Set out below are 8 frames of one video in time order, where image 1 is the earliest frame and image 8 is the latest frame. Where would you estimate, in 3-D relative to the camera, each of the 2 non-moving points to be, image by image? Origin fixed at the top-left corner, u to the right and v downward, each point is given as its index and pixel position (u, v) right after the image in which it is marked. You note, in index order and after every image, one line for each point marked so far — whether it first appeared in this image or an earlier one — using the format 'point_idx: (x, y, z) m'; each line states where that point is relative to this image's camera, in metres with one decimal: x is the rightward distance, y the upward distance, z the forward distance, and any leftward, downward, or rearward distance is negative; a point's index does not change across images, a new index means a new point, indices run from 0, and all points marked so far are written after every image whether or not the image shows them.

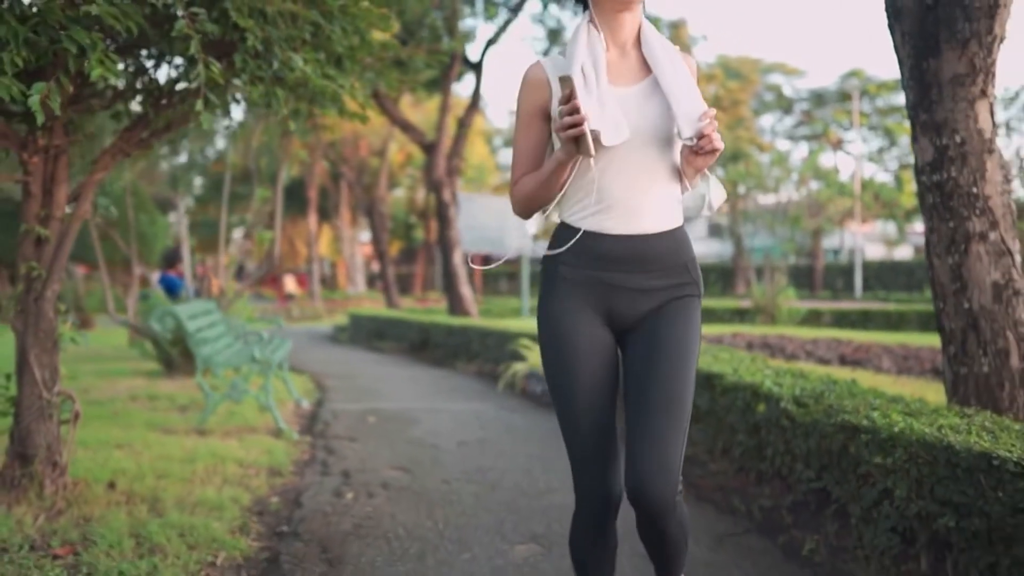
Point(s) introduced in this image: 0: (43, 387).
0: (-2.2, -0.5, +4.6) m
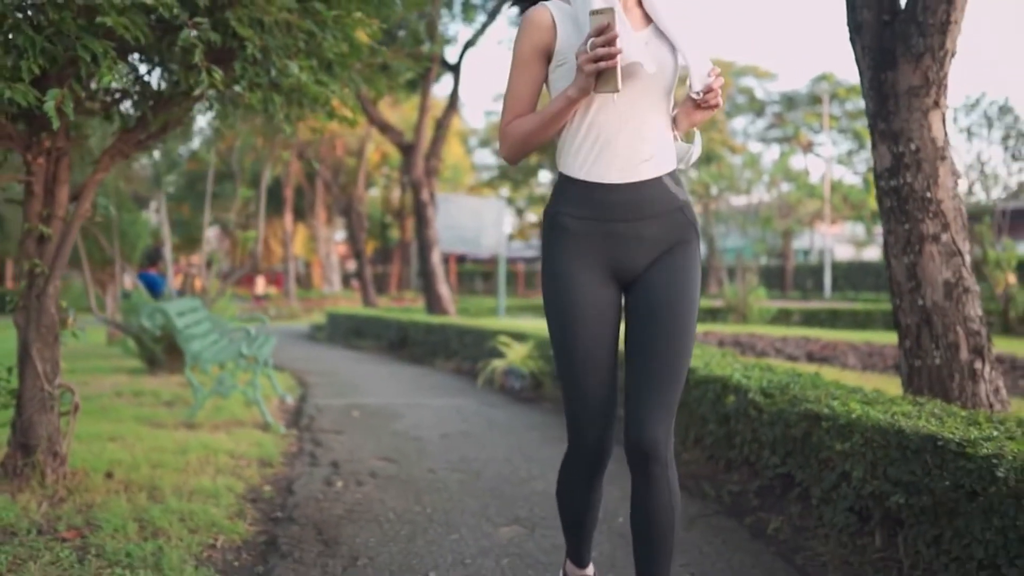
0: (-2.3, -0.4, +4.7) m
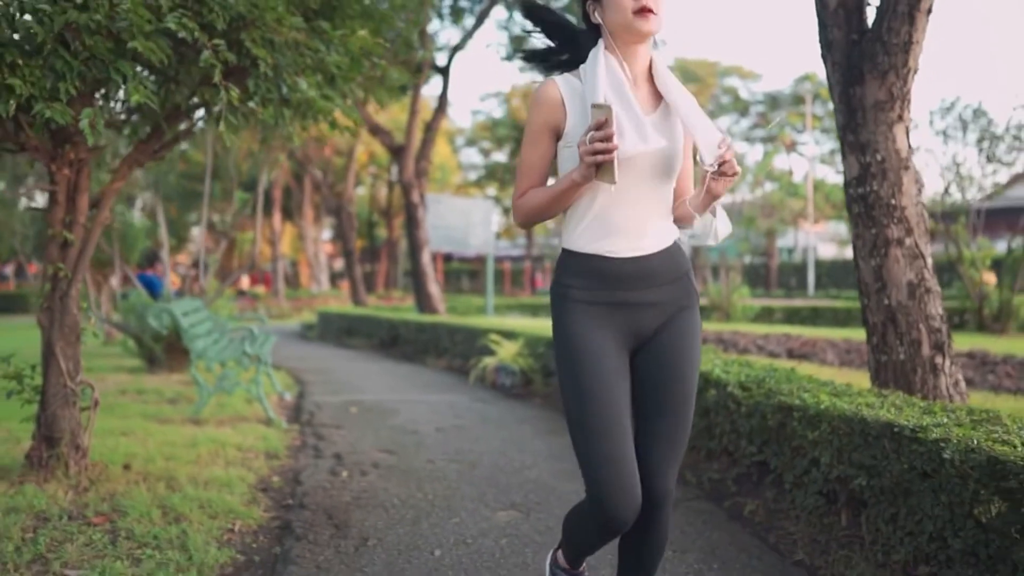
0: (-2.3, -0.5, +5.1) m
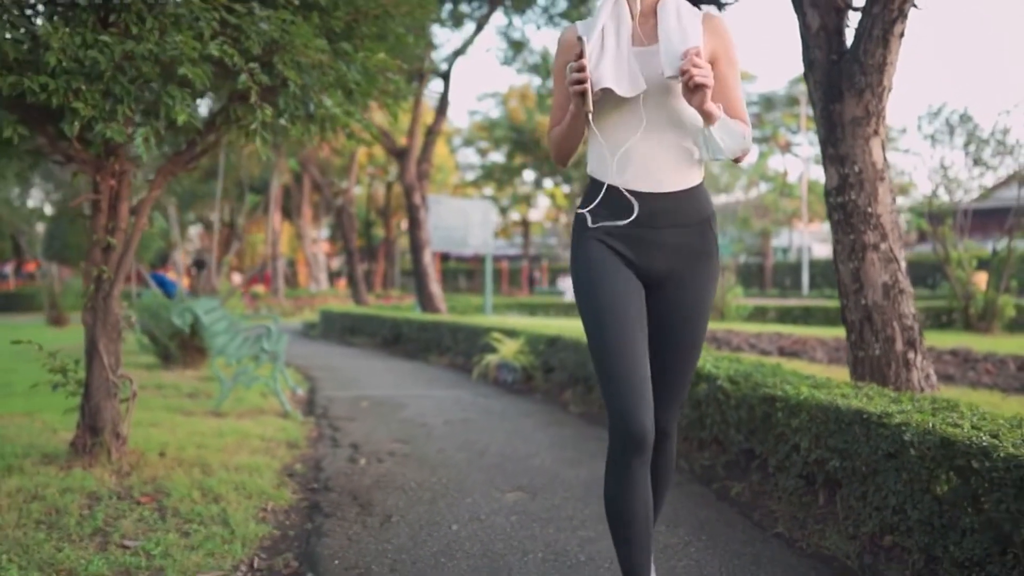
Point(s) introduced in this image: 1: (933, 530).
0: (-2.3, -0.5, +5.5) m
1: (+1.5, -0.9, +3.5) m
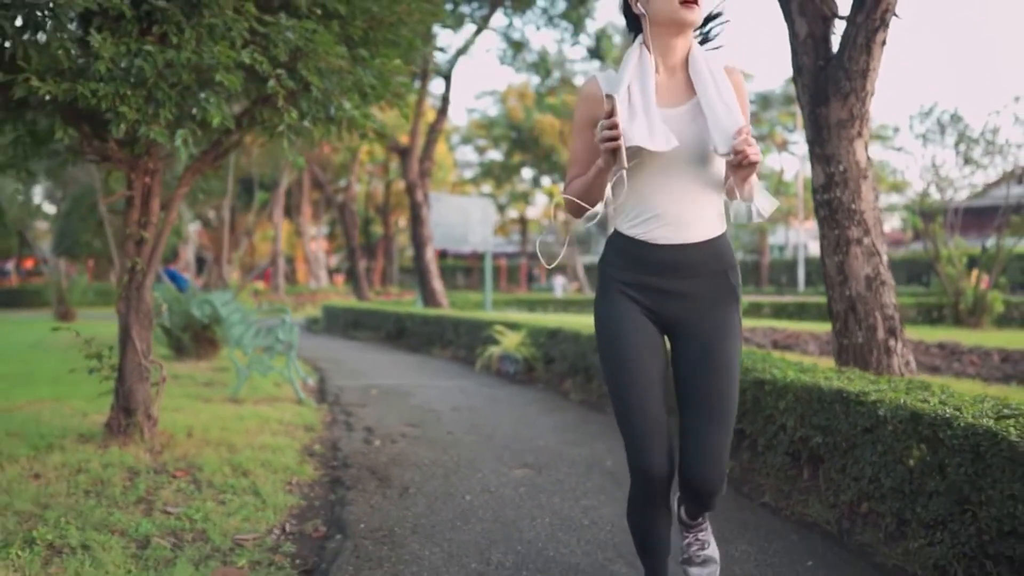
0: (-2.2, -0.4, +5.9) m
1: (+1.6, -0.8, +3.9) m
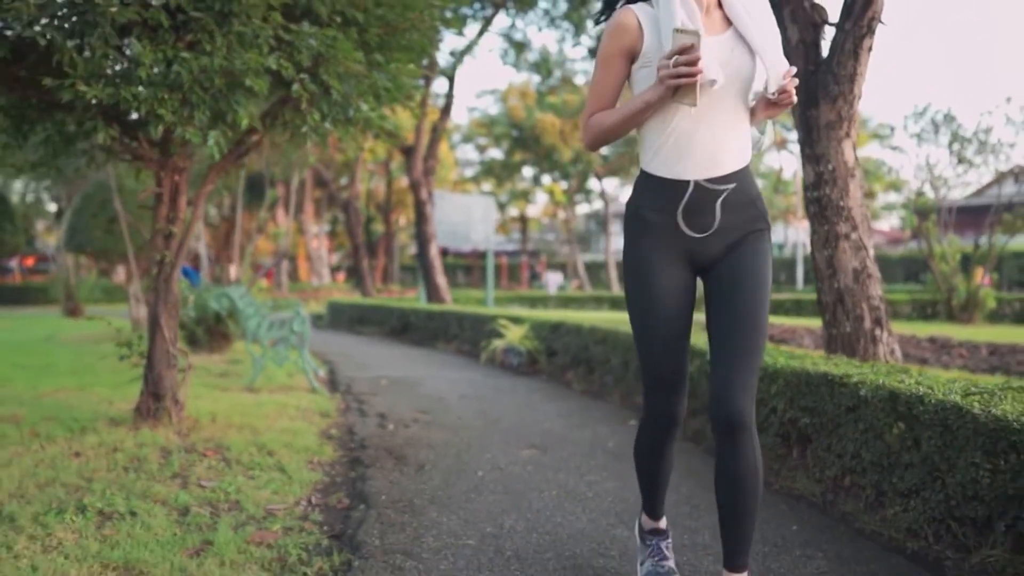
0: (-2.2, -0.4, +6.2) m
1: (+1.6, -0.8, +4.3) m
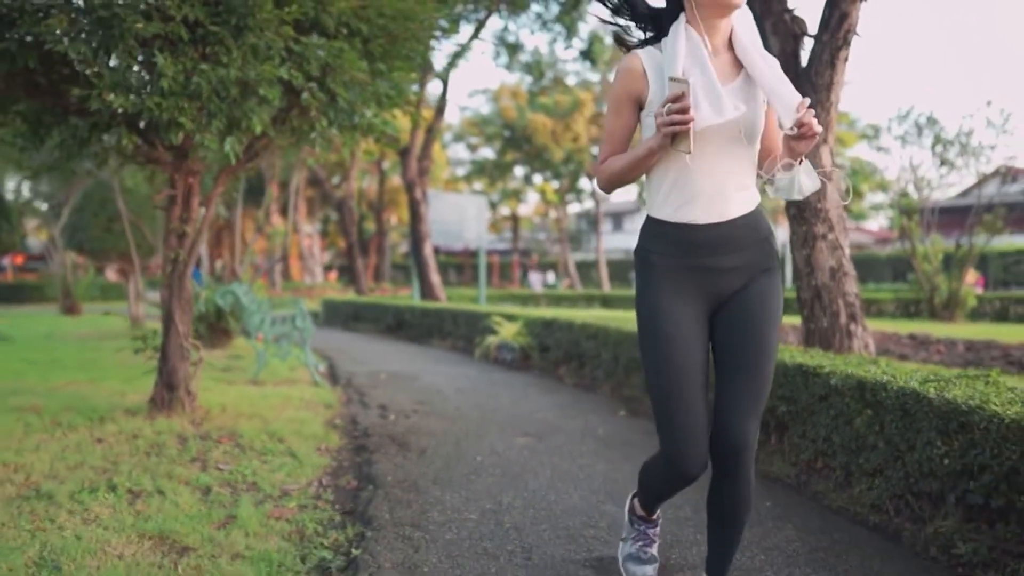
0: (-2.2, -0.3, +6.5) m
1: (+1.6, -0.8, +4.6) m
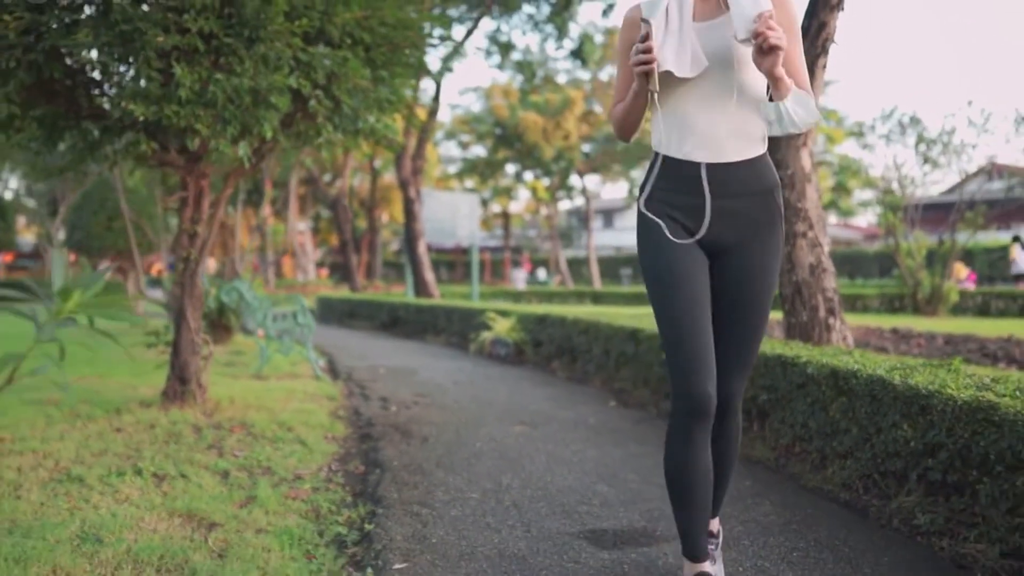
0: (-2.2, -0.3, +6.9) m
1: (+1.6, -0.8, +5.0) m
